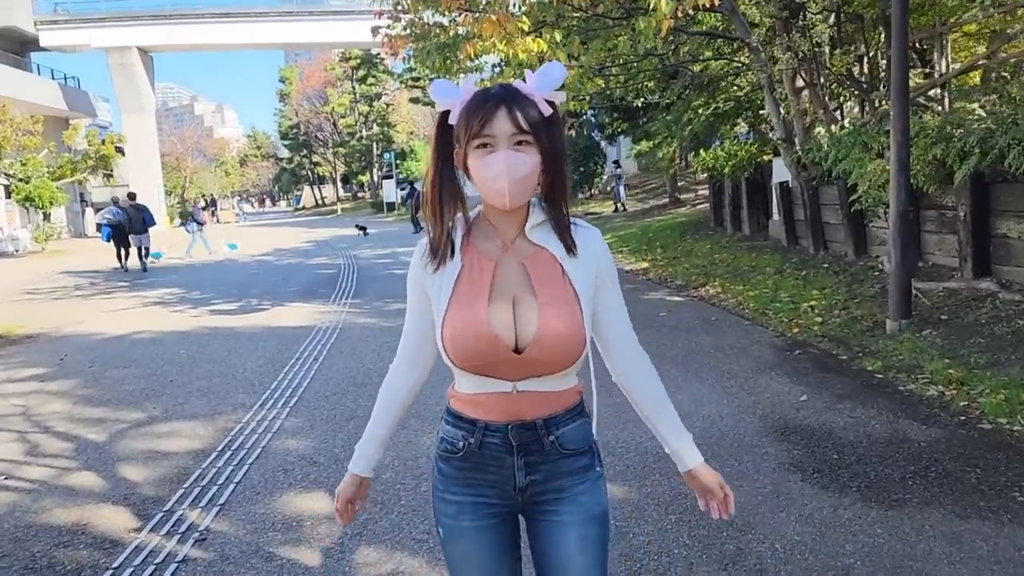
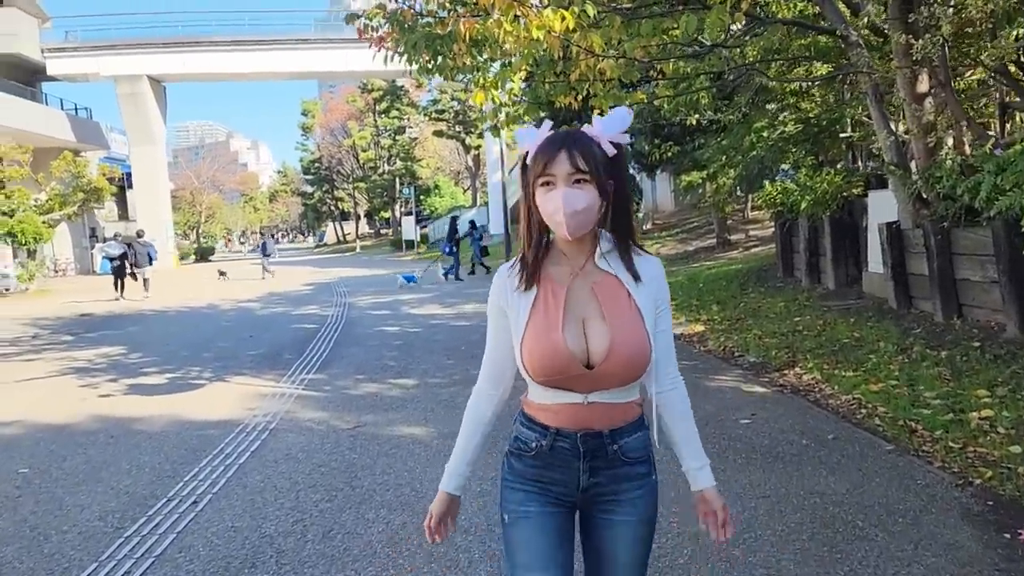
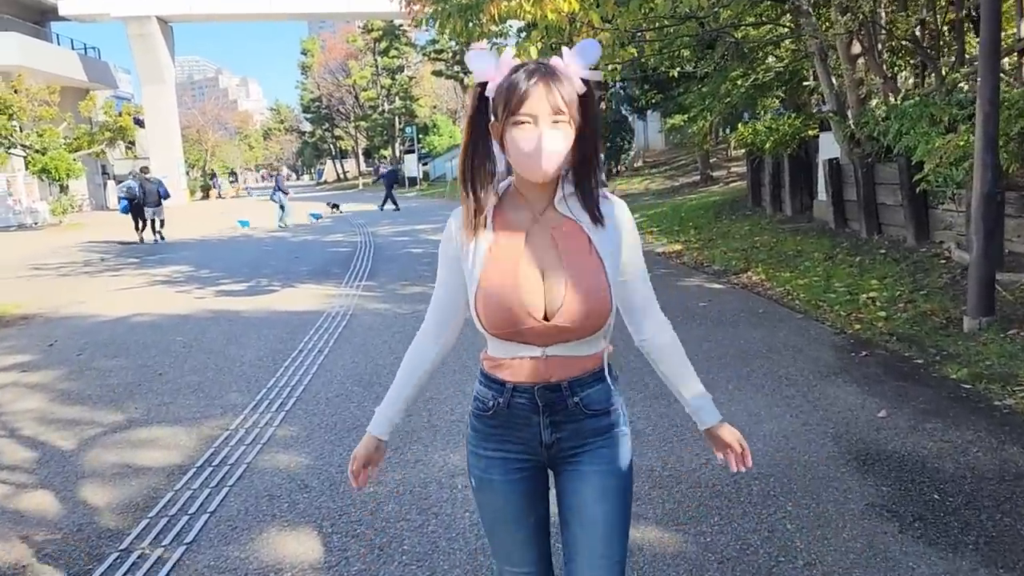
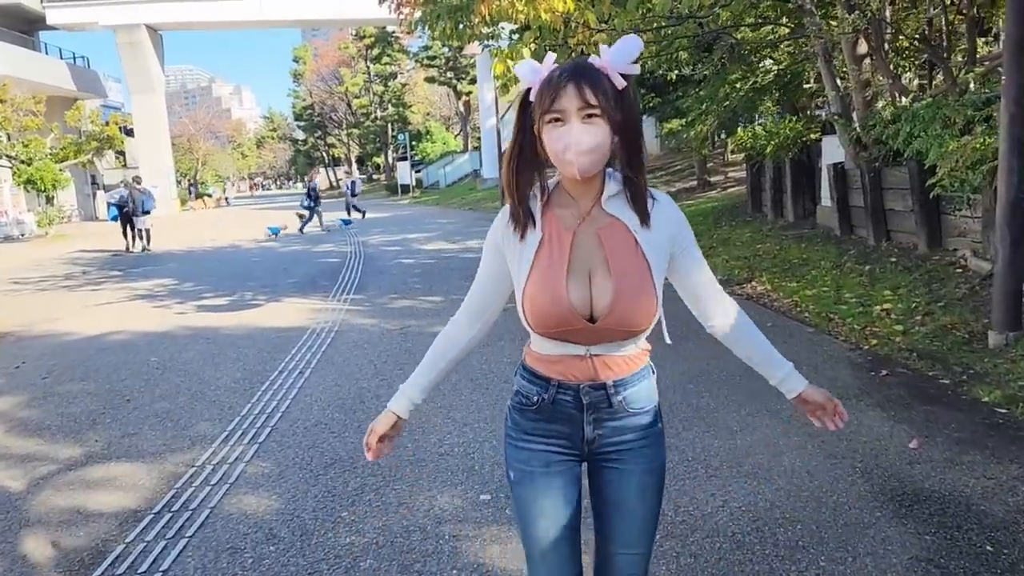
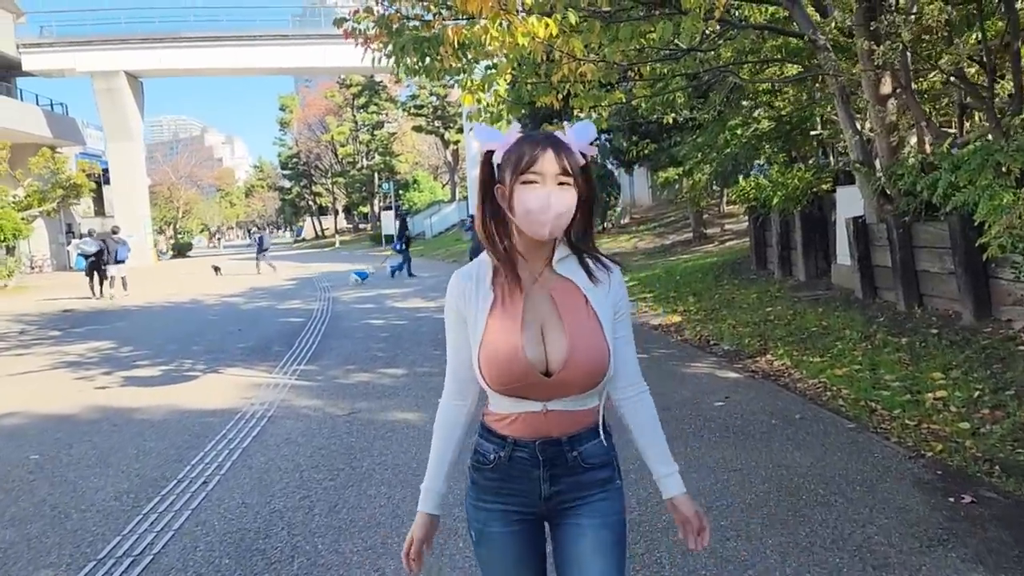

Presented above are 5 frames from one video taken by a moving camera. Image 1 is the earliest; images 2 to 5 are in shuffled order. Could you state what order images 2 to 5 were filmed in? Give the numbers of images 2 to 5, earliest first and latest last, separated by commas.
3, 4, 5, 2
